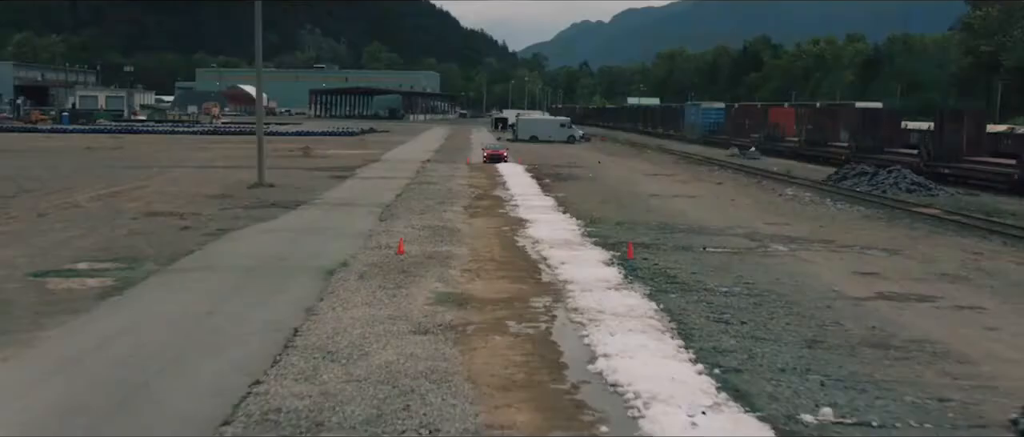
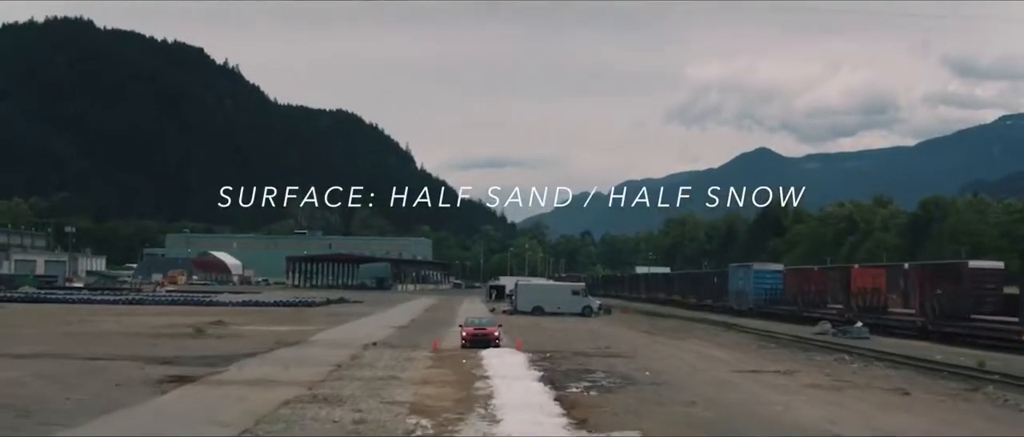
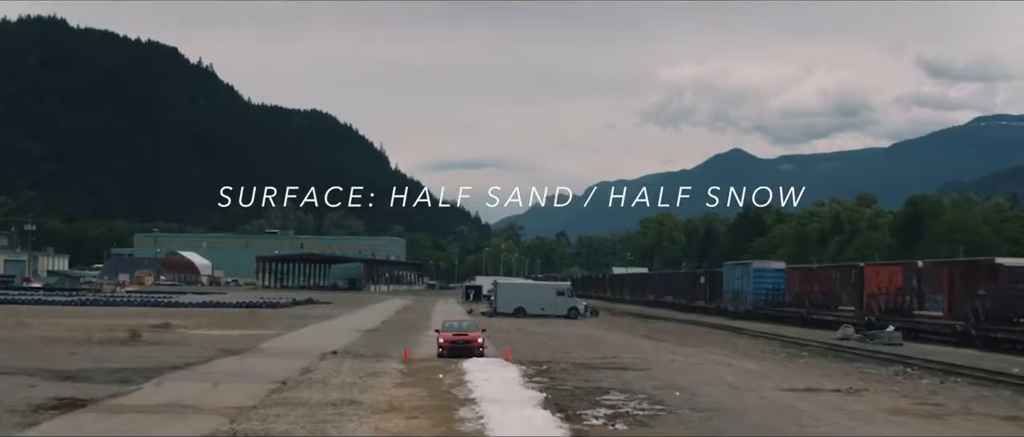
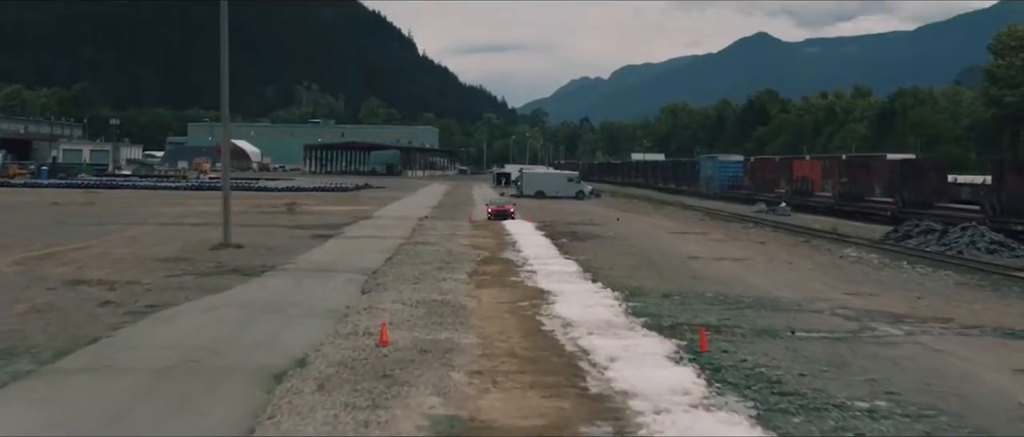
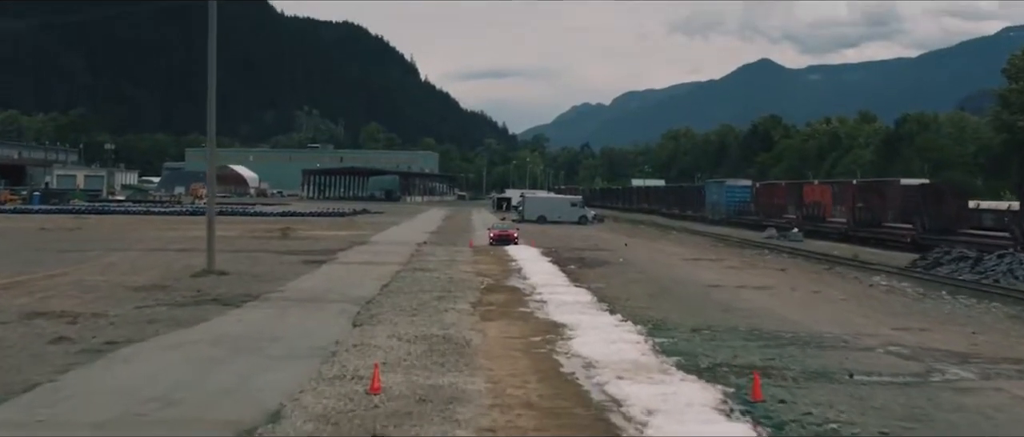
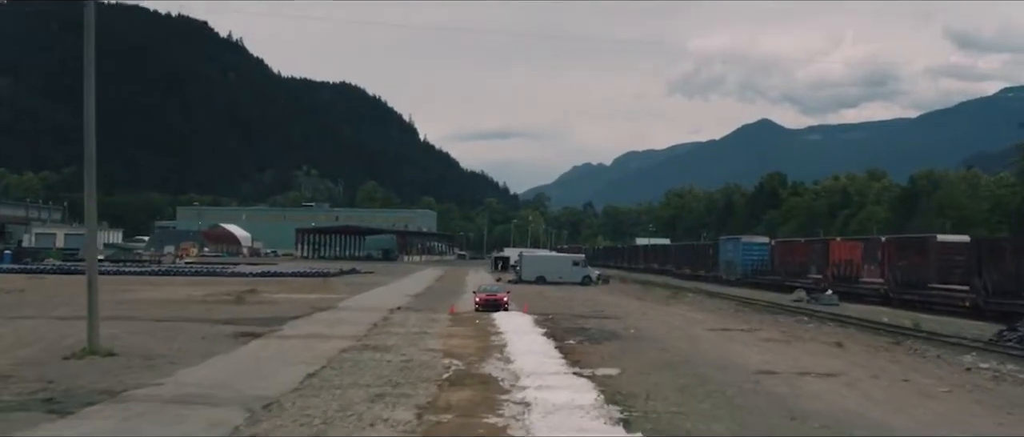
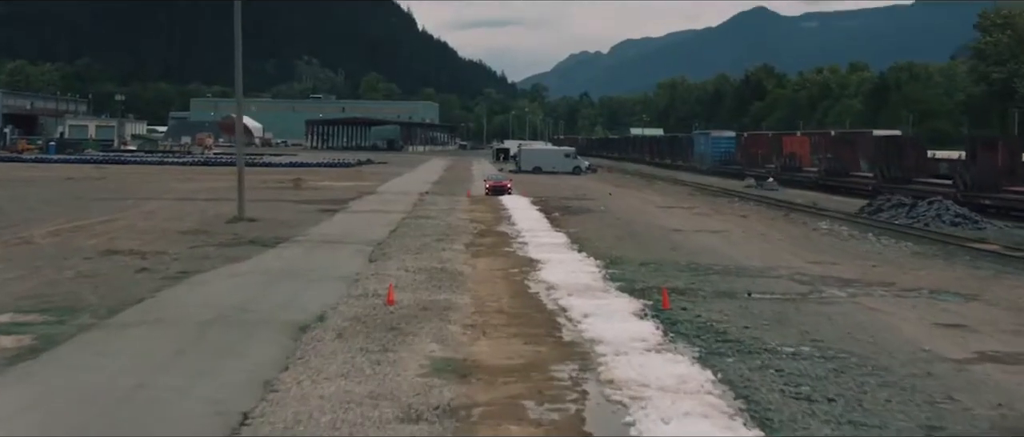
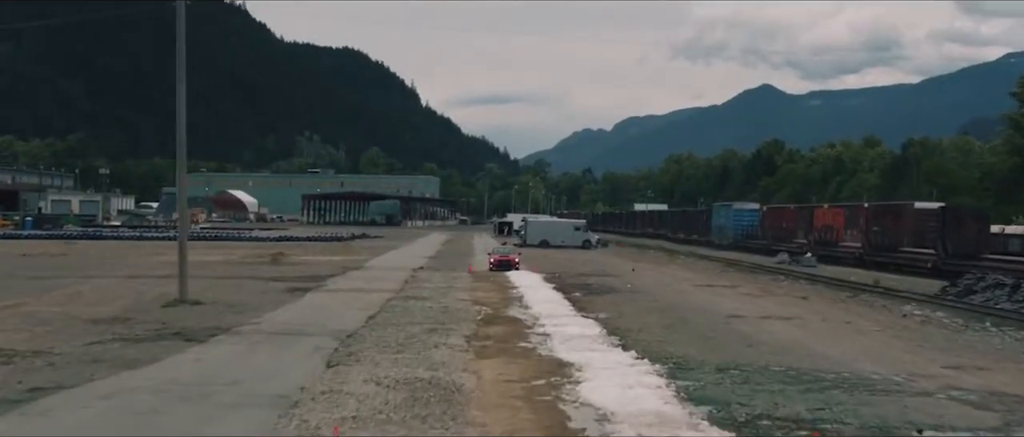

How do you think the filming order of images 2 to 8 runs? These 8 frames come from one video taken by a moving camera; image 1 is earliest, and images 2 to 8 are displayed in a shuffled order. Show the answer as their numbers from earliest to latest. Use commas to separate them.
7, 4, 5, 8, 6, 2, 3
